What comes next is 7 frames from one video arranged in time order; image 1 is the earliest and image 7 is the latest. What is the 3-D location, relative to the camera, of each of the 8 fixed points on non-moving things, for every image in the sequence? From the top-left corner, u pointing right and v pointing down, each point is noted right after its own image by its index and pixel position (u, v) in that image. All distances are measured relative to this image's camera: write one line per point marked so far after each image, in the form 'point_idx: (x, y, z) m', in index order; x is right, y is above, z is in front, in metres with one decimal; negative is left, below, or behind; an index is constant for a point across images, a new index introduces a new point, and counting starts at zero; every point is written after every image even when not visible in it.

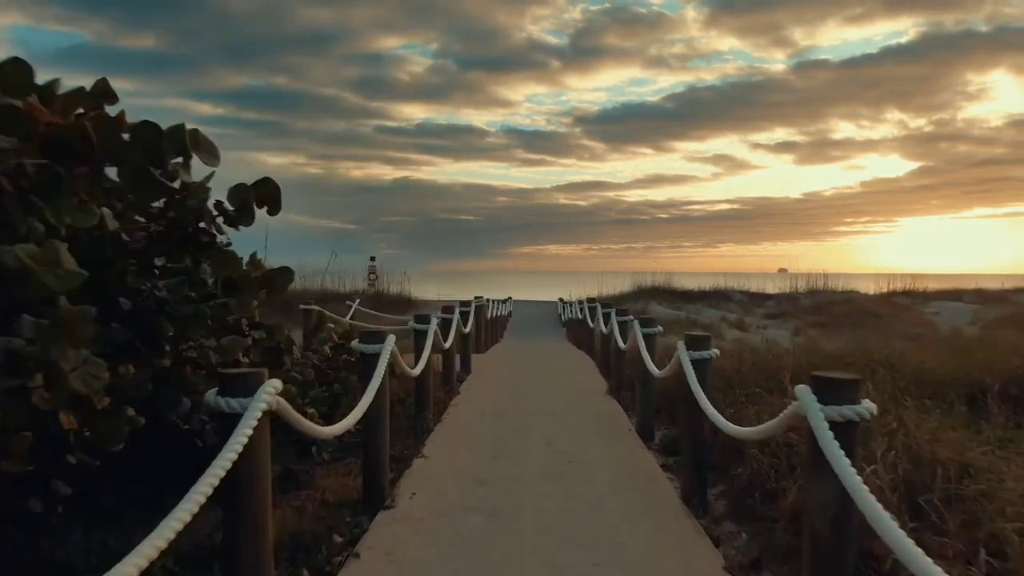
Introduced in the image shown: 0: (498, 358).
0: (-0.3, -1.3, +14.6) m
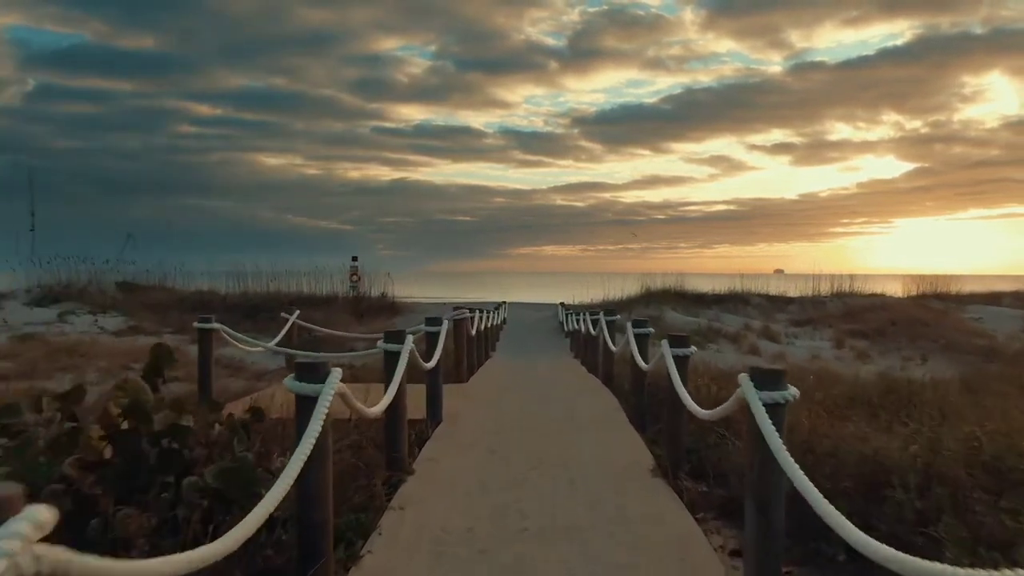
0: (-0.5, -1.3, +11.1) m
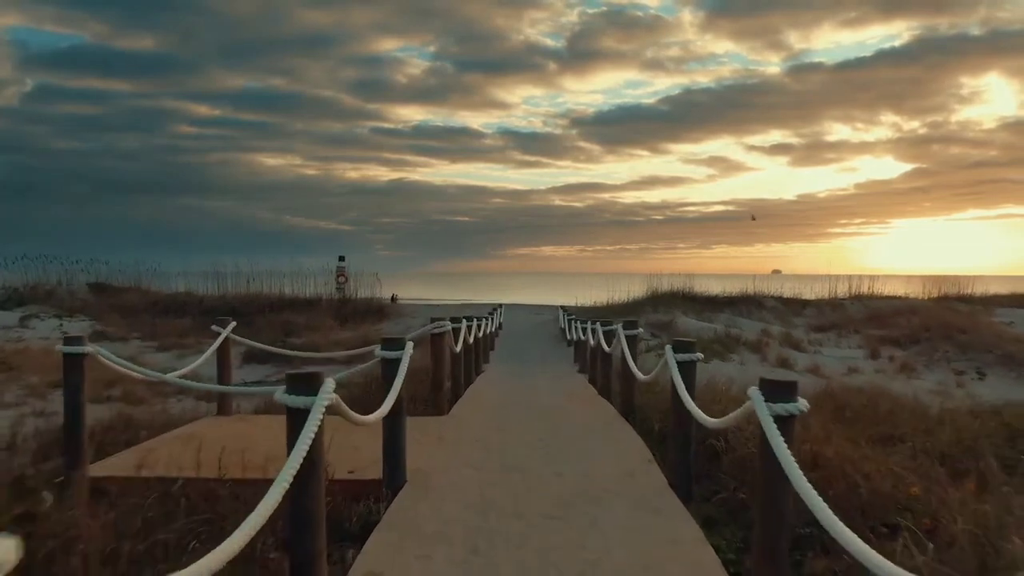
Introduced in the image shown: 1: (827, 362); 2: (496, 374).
0: (-0.5, -1.4, +8.8) m
1: (+7.1, -1.7, +17.6) m
2: (-0.3, -1.5, +13.8) m
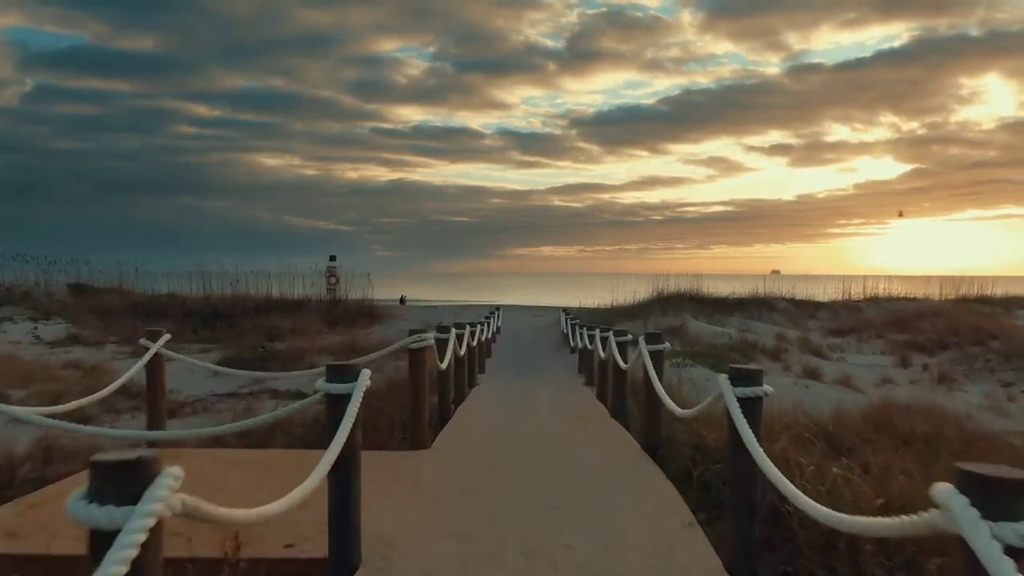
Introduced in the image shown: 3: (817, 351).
0: (-0.6, -1.4, +7.2) m
1: (+7.0, -1.7, +16.1) m
2: (-0.3, -1.5, +12.3) m
3: (+7.7, -1.6, +19.9) m
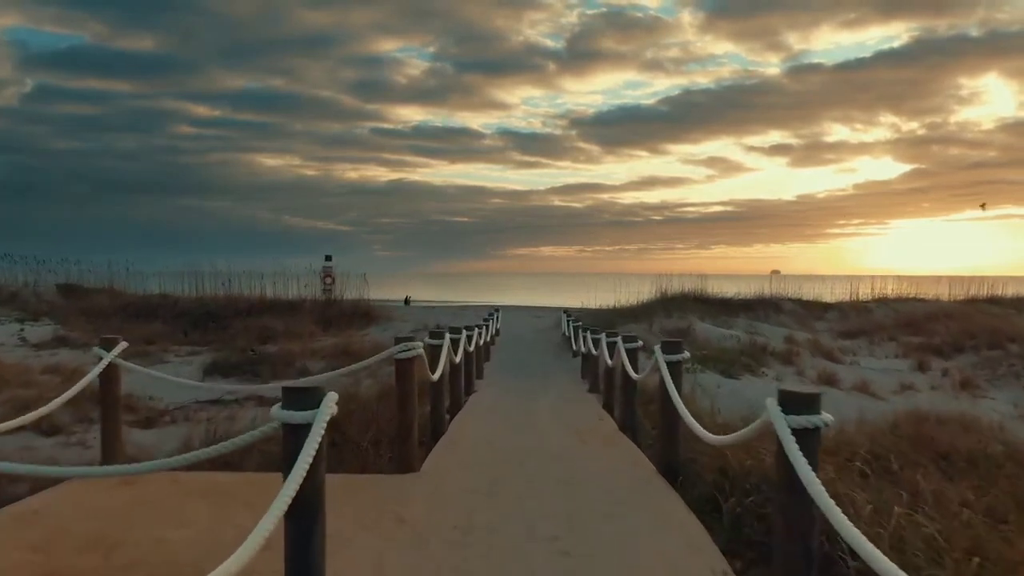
0: (-0.6, -1.5, +6.4) m
1: (+7.0, -1.7, +15.3) m
2: (-0.3, -1.6, +11.5) m
3: (+7.7, -1.6, +19.1) m
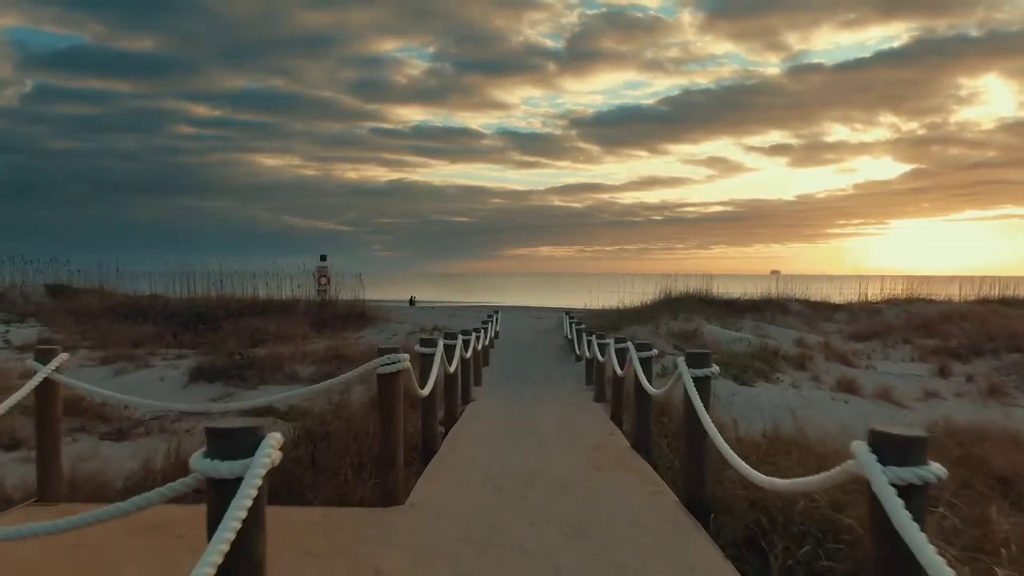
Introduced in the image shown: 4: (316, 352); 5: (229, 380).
0: (-0.6, -1.5, +5.6) m
1: (+7.0, -1.7, +14.5) m
2: (-0.3, -1.6, +10.7) m
3: (+7.7, -1.6, +18.3) m
4: (-4.9, -1.6, +19.5) m
5: (-5.9, -1.9, +16.5) m
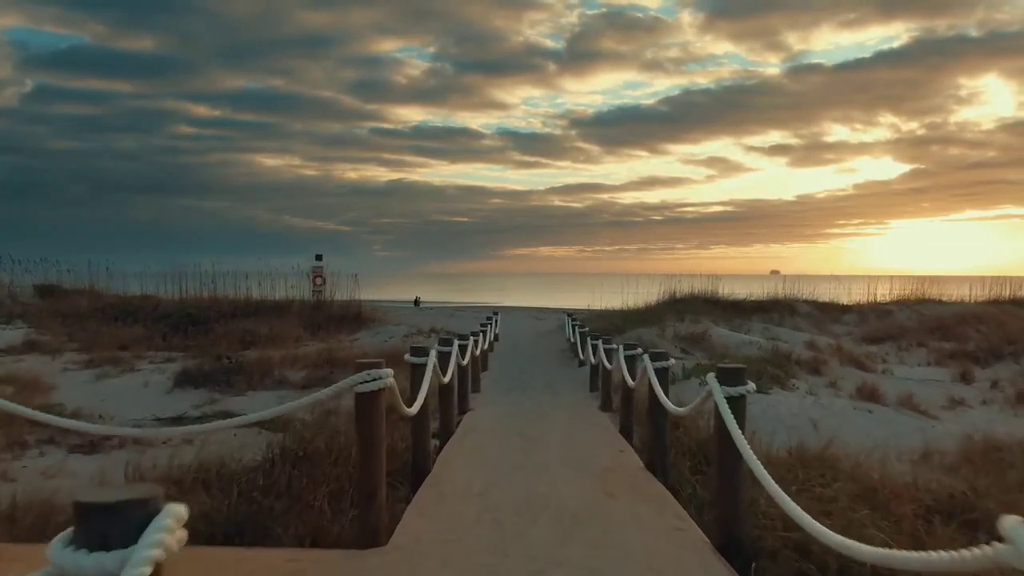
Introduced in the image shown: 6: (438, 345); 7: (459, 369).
0: (-0.5, -1.5, +4.8) m
1: (+7.0, -1.8, +13.7) m
2: (-0.3, -1.6, +9.9) m
3: (+7.7, -1.7, +17.5) m
4: (-4.8, -1.6, +18.7) m
5: (-5.9, -2.0, +15.7) m
6: (-0.8, -0.6, +8.5) m
7: (-0.7, -1.0, +10.1) m
